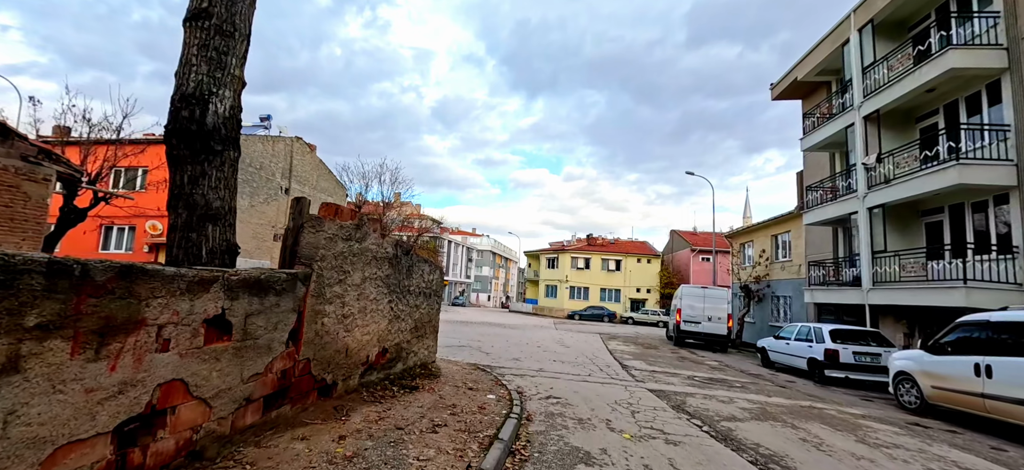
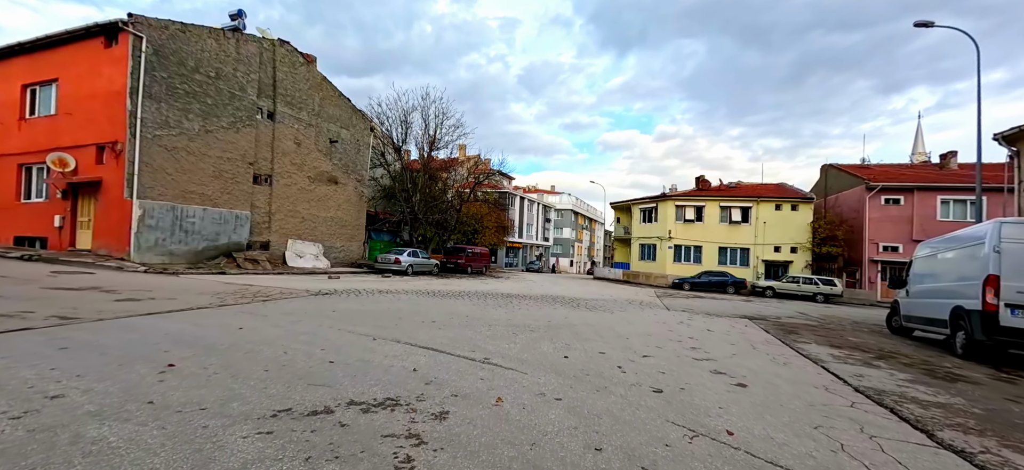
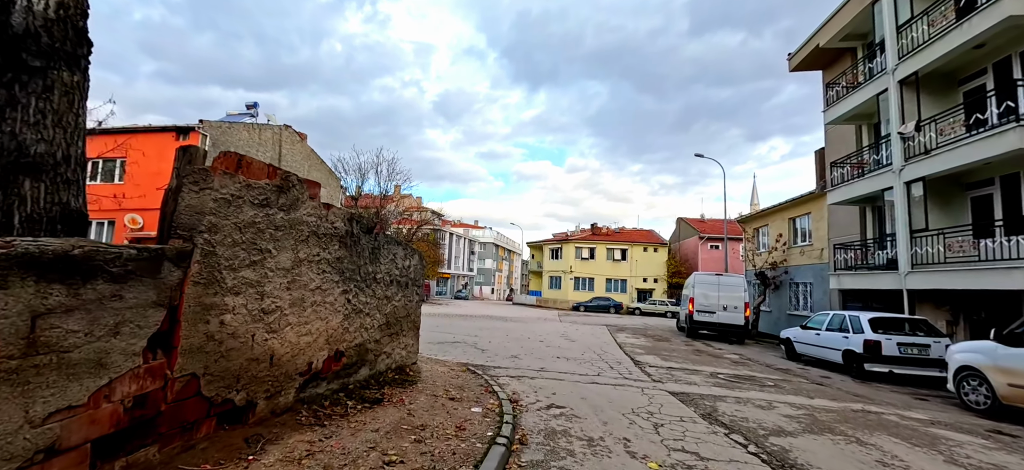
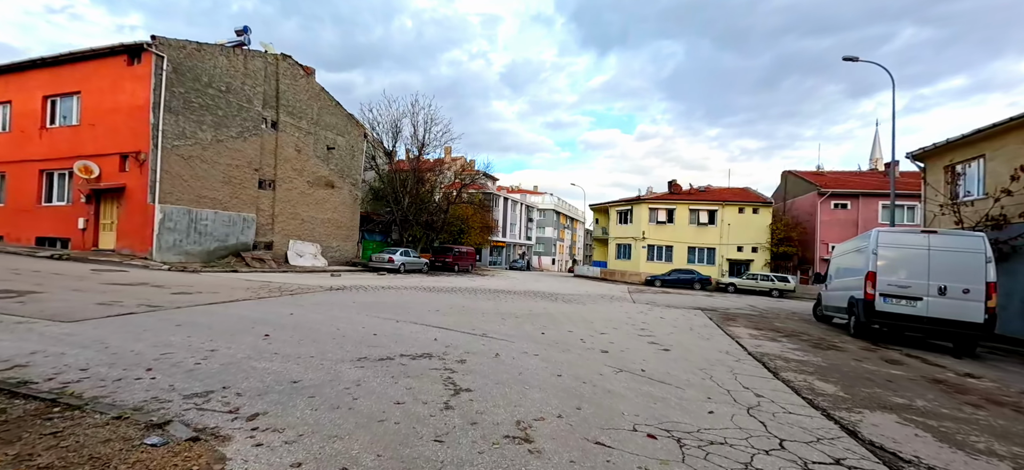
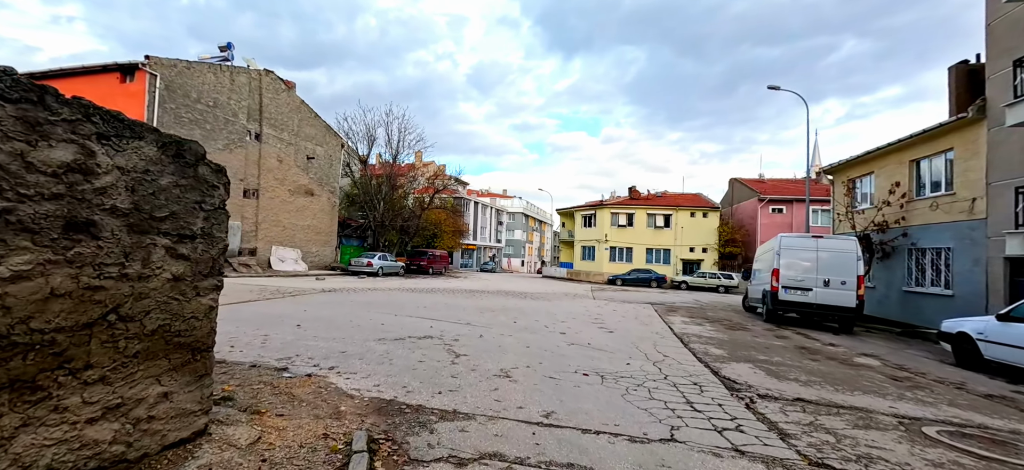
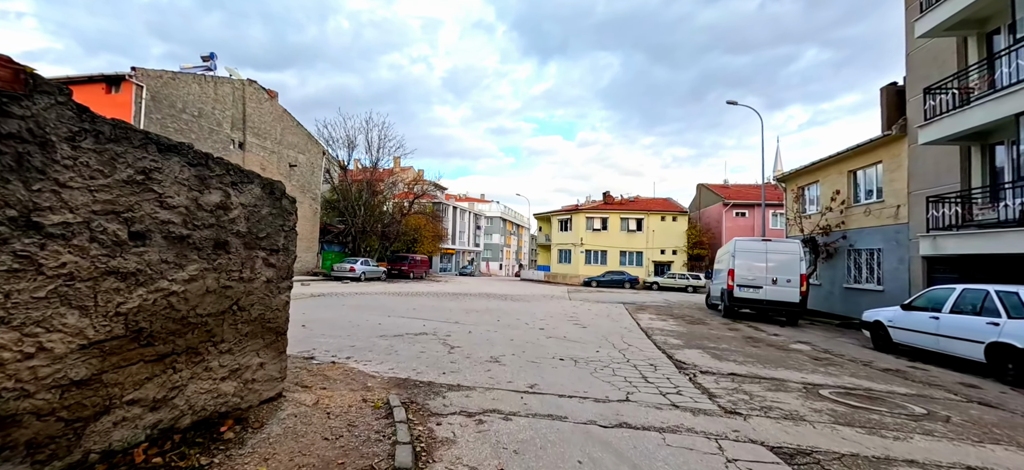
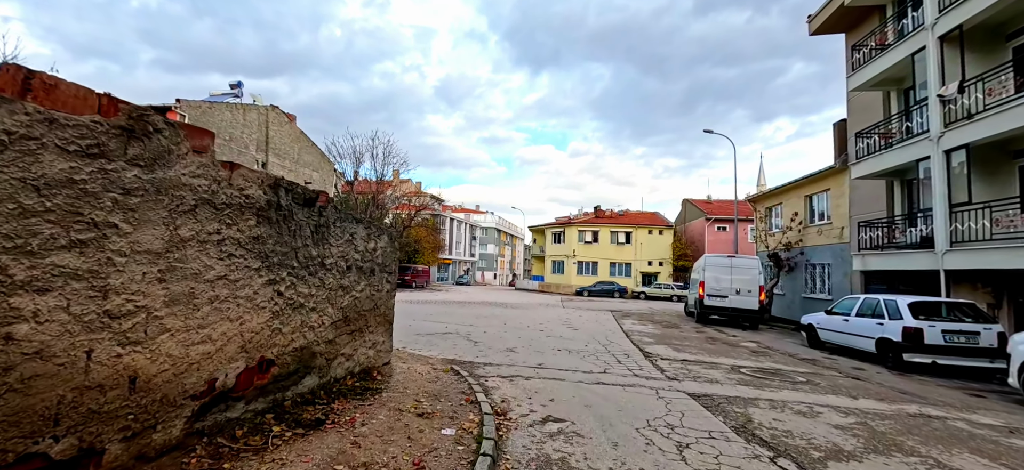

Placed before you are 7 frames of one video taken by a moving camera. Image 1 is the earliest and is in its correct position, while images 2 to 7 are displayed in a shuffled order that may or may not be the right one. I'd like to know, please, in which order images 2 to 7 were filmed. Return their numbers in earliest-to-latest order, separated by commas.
3, 7, 6, 5, 4, 2
